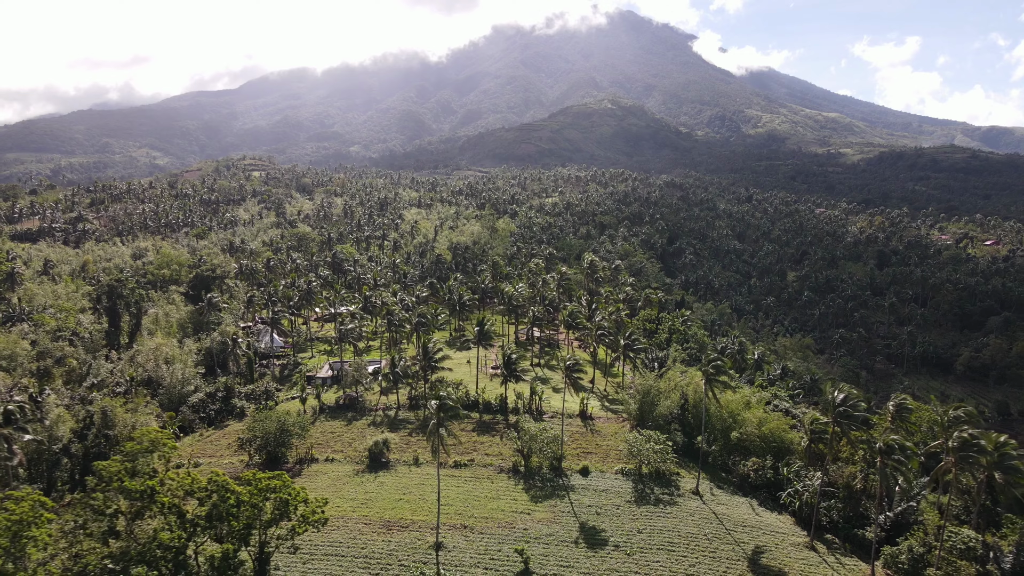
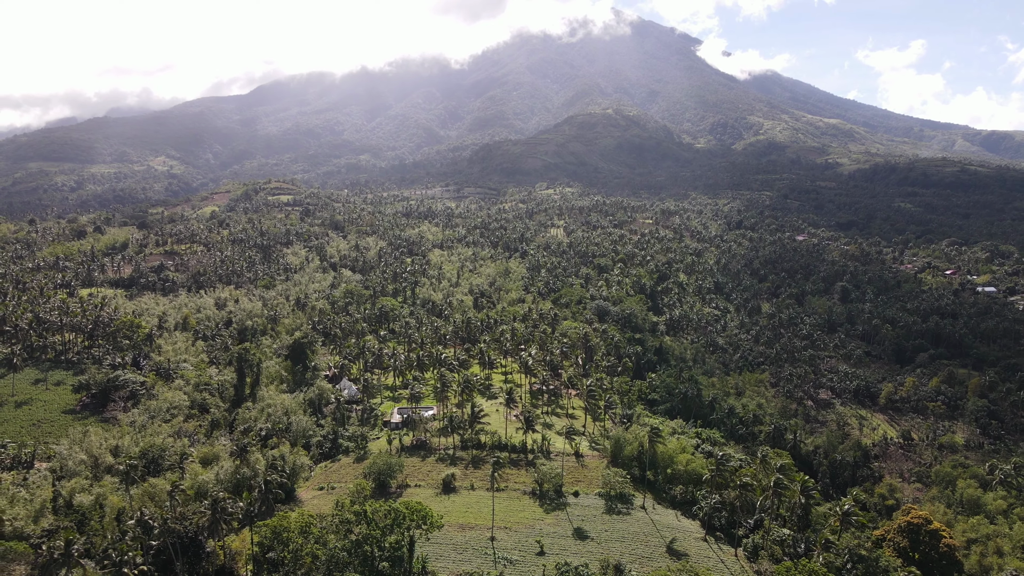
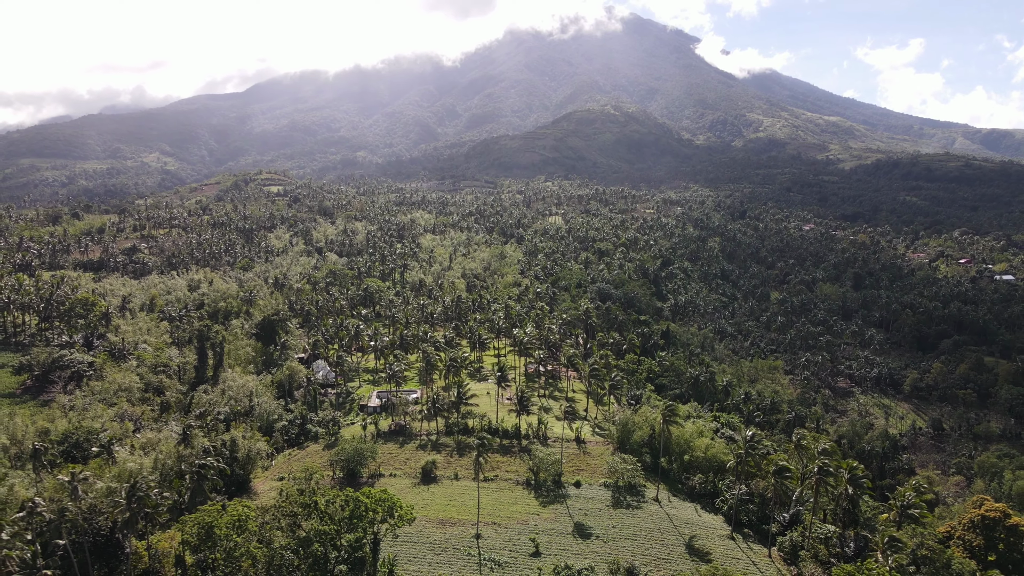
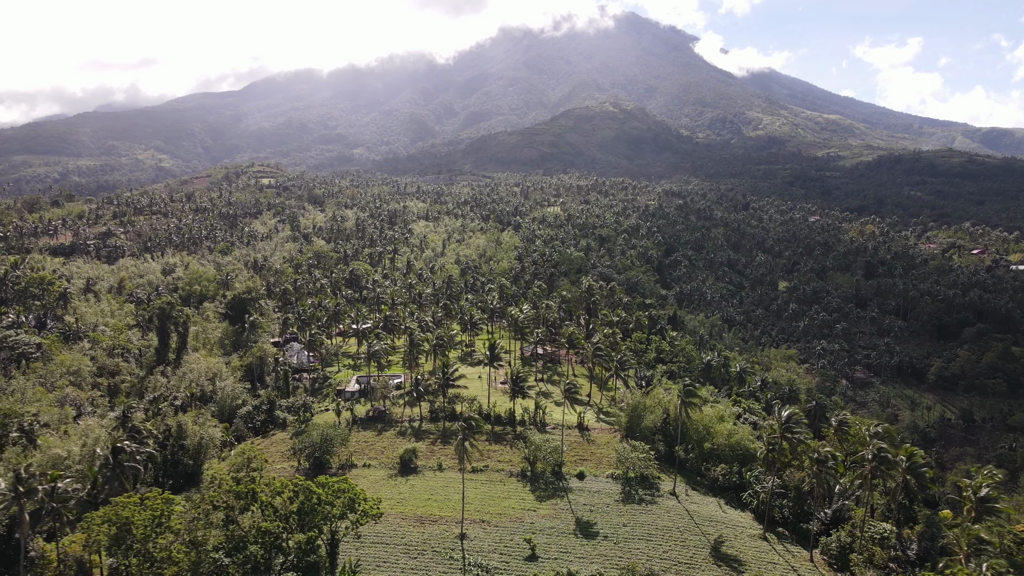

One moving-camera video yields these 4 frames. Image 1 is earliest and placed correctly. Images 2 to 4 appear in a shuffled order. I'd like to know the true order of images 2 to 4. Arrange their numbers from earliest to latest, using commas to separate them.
4, 3, 2
